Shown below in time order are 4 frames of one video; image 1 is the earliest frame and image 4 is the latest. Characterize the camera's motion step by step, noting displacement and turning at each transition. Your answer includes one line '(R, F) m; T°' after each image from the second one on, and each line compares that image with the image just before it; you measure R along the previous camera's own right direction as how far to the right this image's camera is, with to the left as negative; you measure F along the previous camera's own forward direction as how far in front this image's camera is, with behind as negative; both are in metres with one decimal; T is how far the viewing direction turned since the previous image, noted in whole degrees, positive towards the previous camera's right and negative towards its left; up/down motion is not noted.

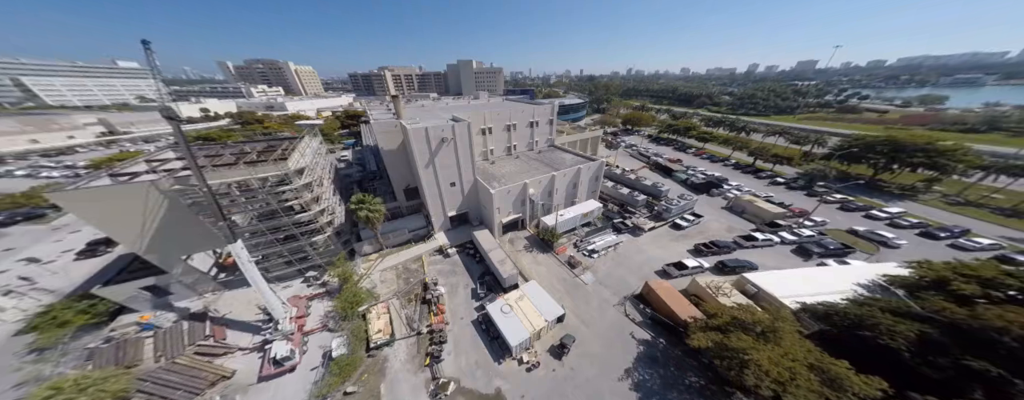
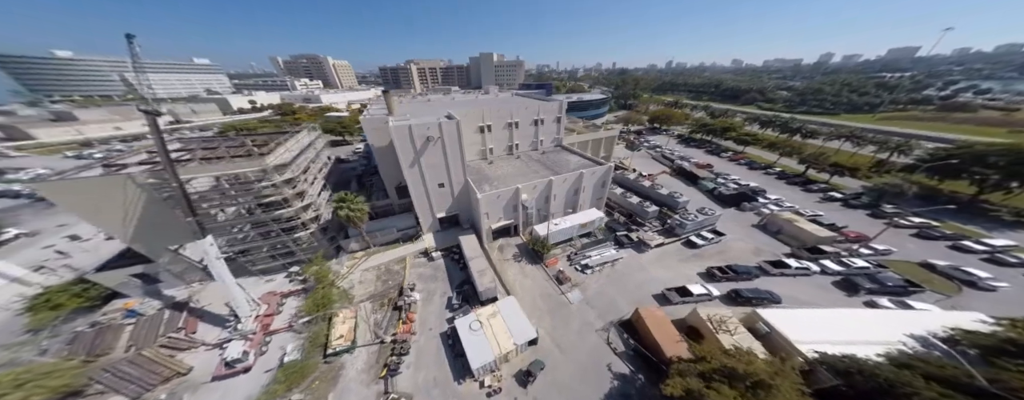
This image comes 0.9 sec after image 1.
(+4.1, +2.0) m; -6°
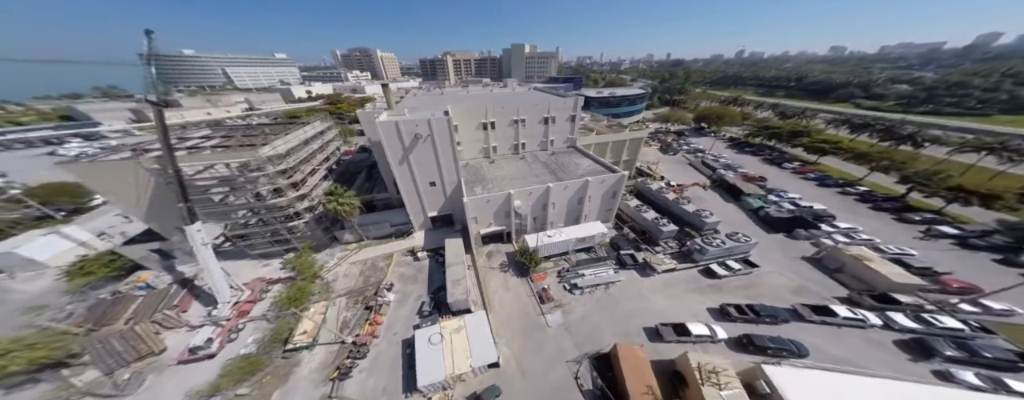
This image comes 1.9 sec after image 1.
(+4.8, +2.4) m; -8°
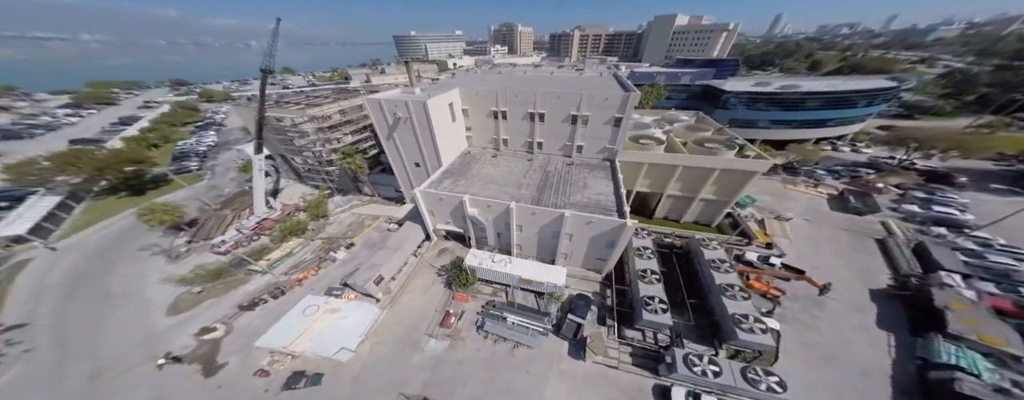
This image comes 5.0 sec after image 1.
(+15.0, +8.3) m; -27°
